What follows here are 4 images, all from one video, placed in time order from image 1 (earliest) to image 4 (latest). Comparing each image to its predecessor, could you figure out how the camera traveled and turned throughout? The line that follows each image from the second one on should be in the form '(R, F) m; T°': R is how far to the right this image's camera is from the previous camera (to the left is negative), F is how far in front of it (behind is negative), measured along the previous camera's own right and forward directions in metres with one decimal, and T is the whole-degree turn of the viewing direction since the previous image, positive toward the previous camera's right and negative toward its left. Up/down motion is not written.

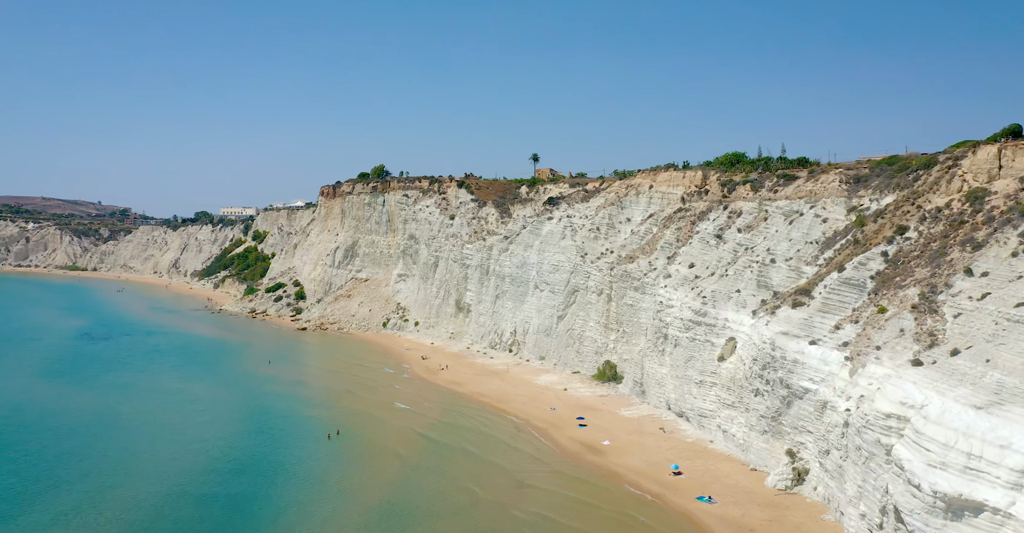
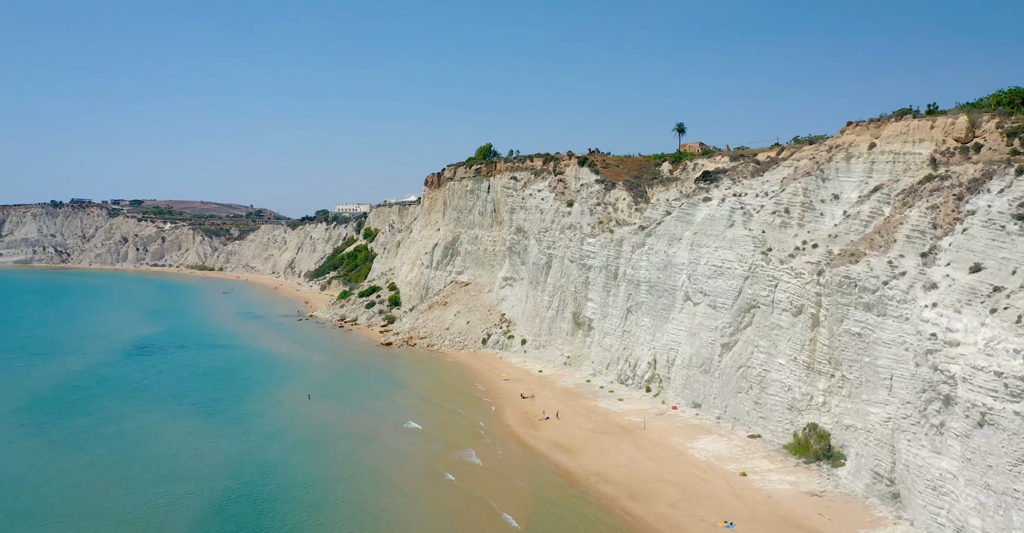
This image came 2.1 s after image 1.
(-0.3, +13.3) m; -11°
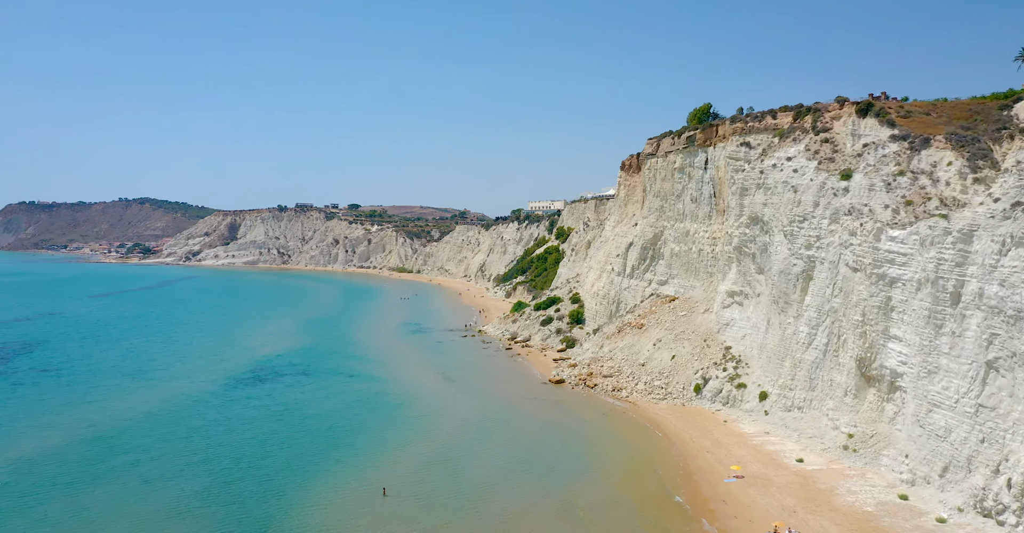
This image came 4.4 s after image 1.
(-0.7, +14.2) m; -17°
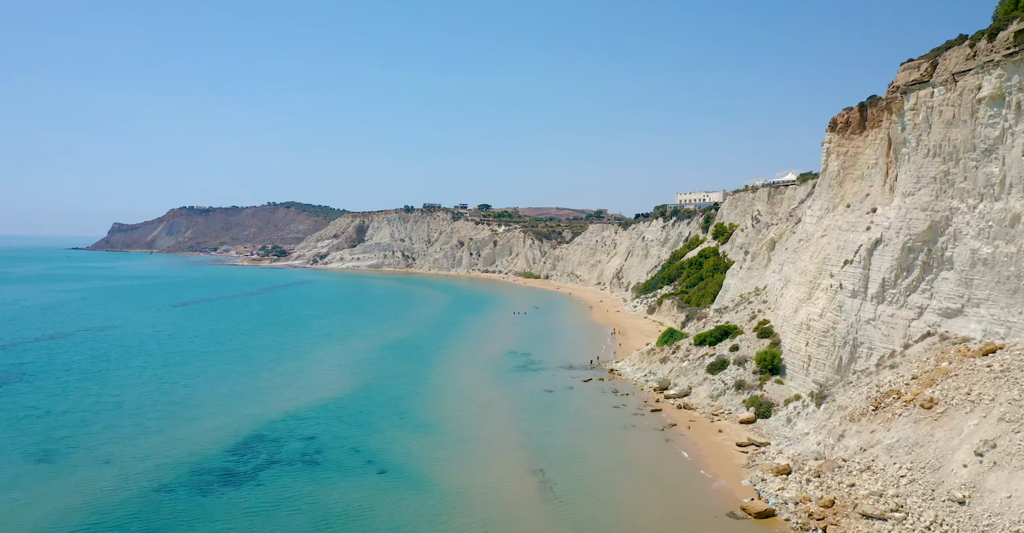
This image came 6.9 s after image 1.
(-0.5, +15.7) m; -11°
